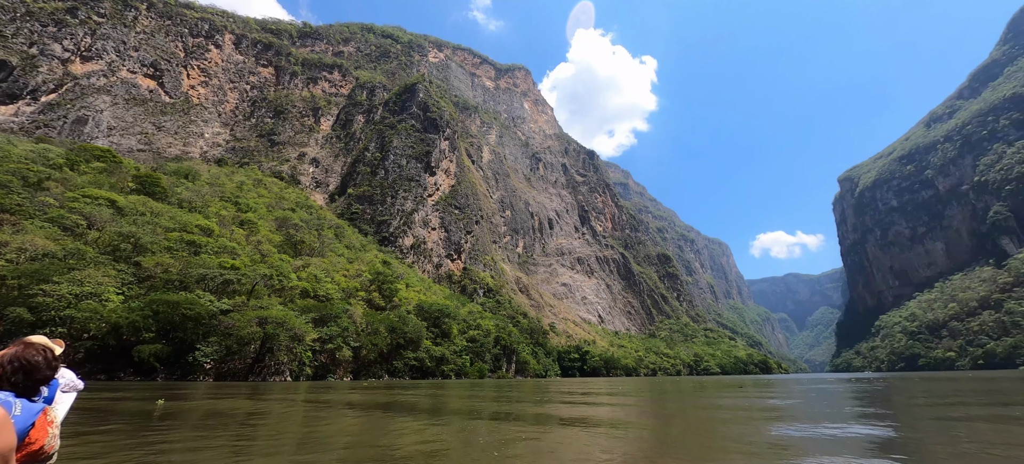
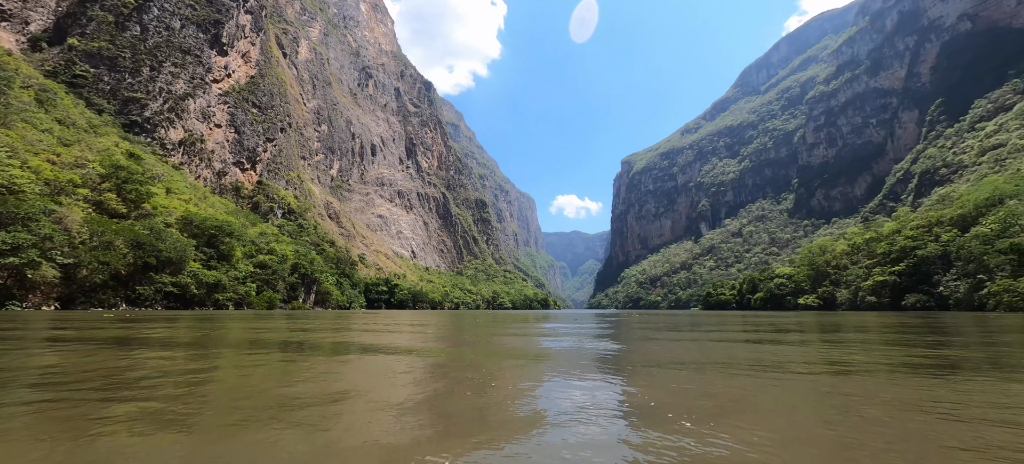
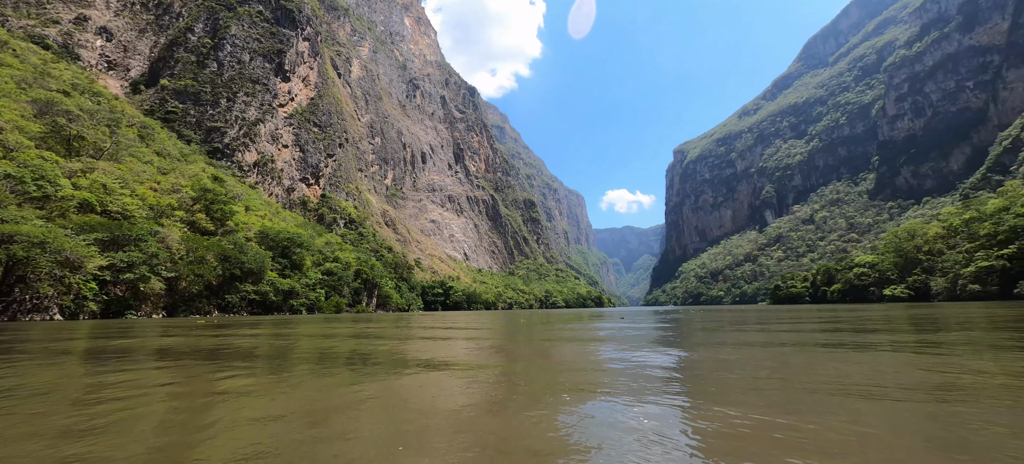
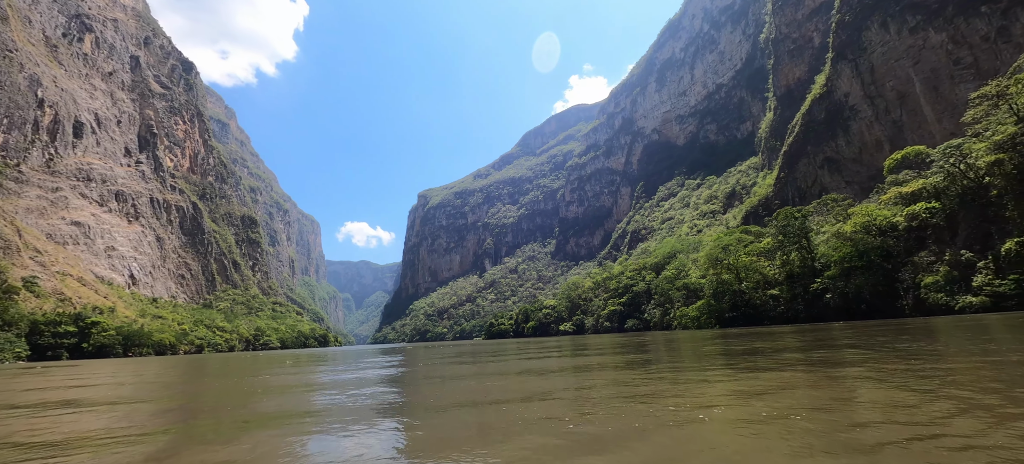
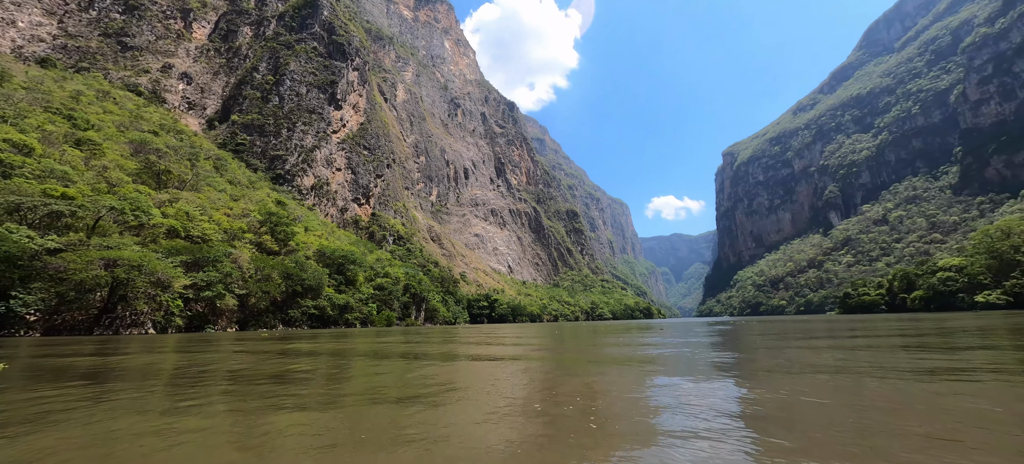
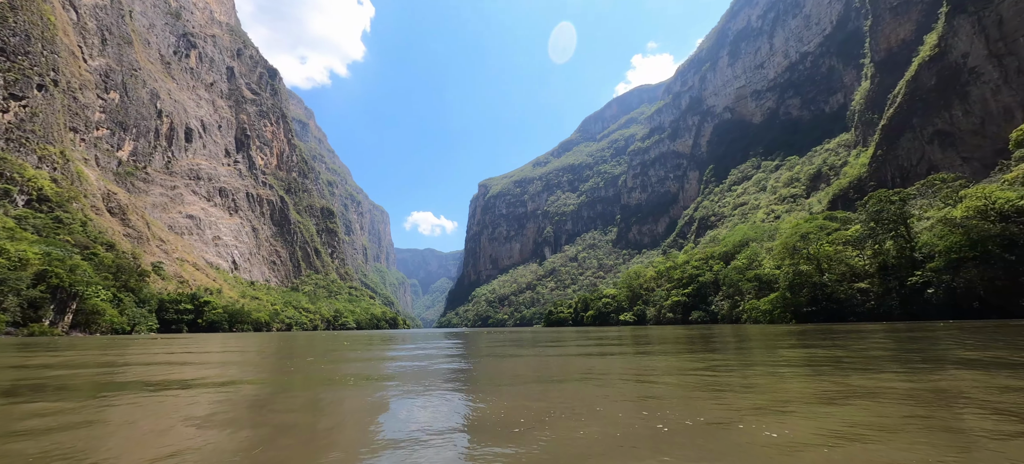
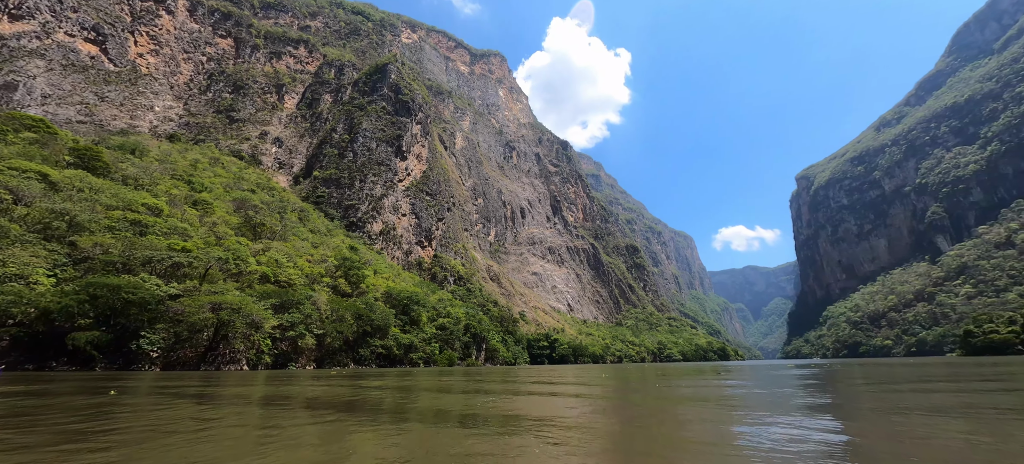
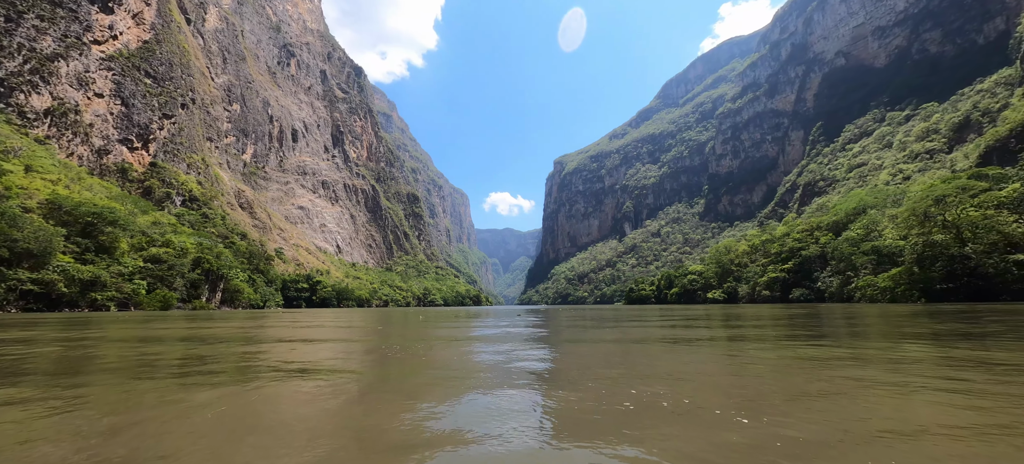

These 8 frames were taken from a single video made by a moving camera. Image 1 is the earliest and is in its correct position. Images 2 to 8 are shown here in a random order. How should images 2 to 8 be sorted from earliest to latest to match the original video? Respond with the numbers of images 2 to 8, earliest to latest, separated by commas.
7, 5, 3, 2, 8, 6, 4
